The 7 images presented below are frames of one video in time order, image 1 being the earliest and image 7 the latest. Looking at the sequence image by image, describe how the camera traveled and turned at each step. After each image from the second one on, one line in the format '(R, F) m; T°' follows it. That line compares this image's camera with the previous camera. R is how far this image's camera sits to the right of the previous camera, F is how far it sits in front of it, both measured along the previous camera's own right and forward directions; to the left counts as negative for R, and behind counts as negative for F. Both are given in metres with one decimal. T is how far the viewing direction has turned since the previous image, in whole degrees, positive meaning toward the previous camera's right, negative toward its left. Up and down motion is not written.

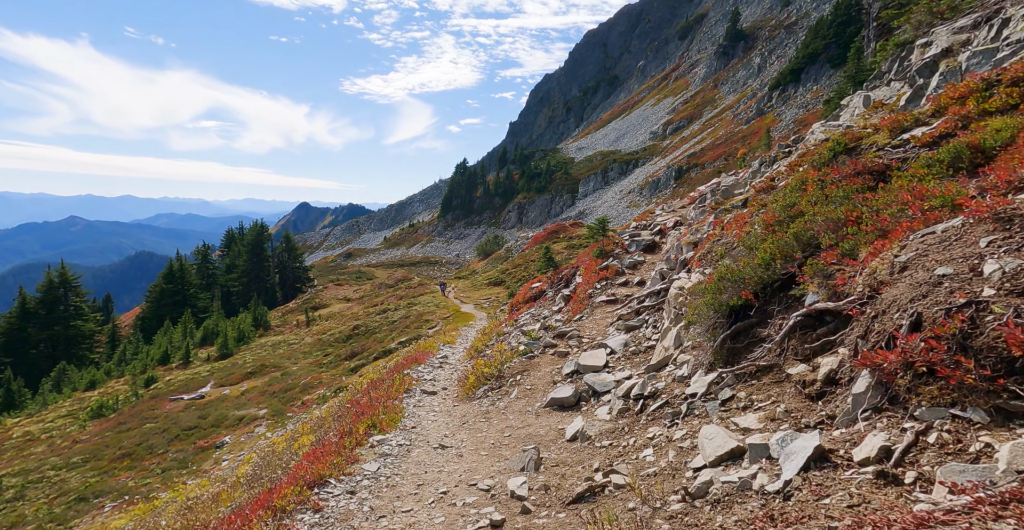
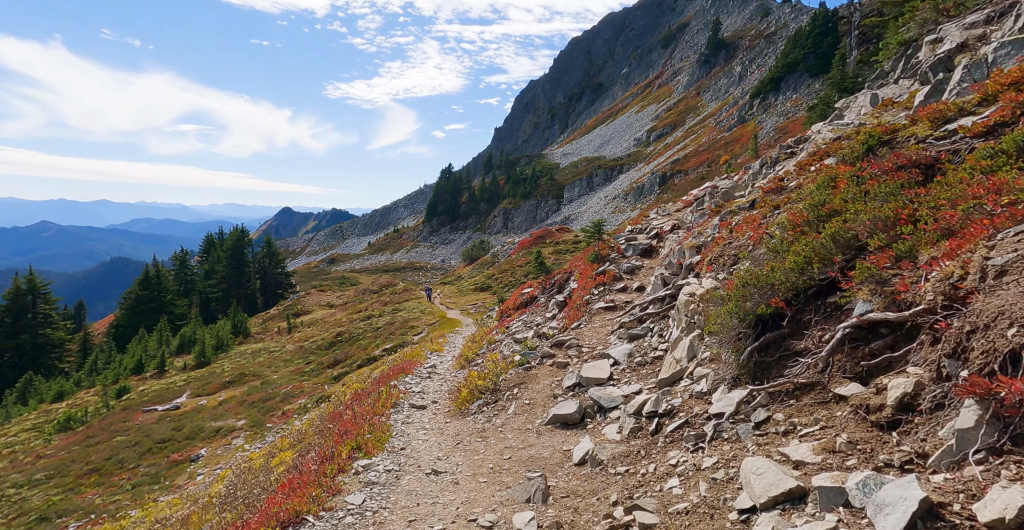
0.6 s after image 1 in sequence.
(-0.3, +1.1) m; +2°
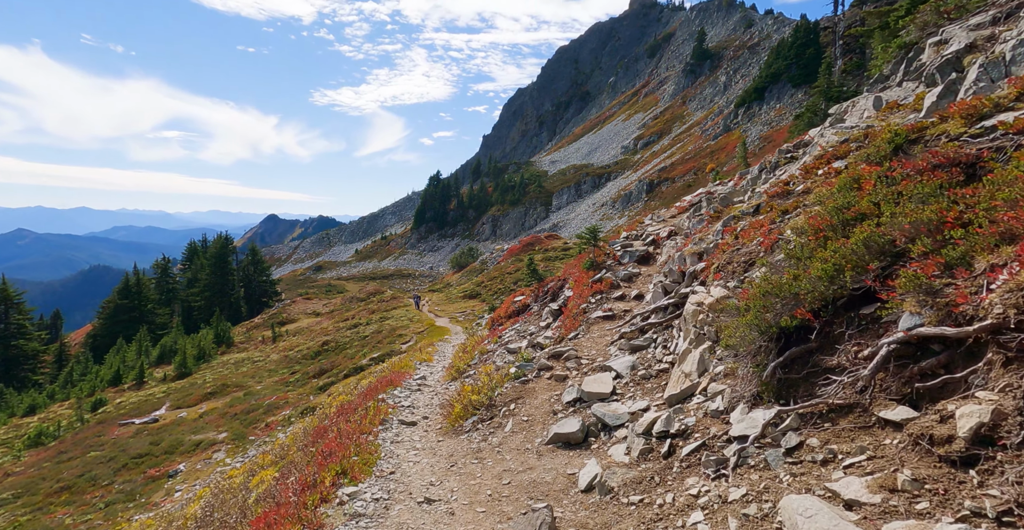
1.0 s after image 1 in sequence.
(-0.2, +0.8) m; +1°
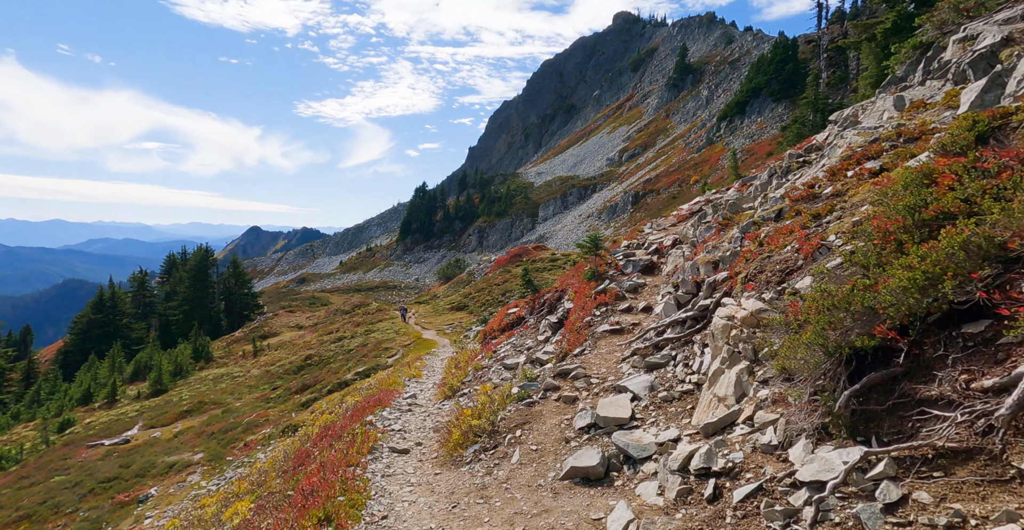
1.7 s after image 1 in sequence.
(-0.4, +1.4) m; +1°
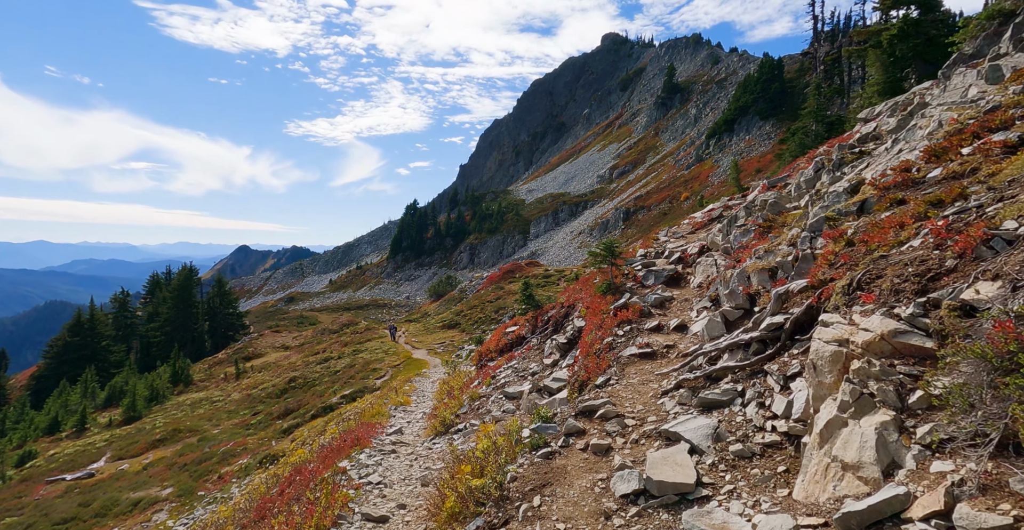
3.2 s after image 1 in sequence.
(-0.4, +3.3) m; +1°
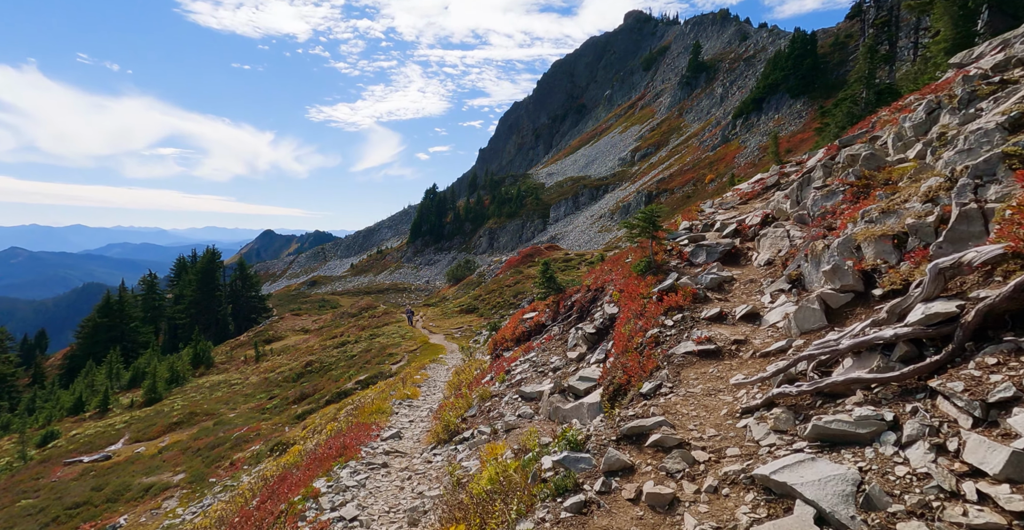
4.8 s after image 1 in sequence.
(+0.1, +3.7) m; -2°
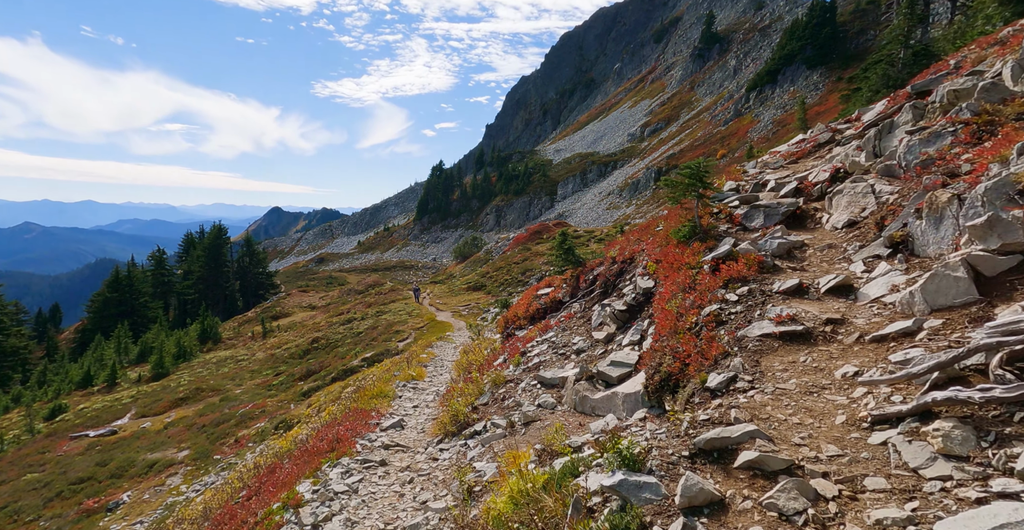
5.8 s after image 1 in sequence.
(-0.3, +2.6) m; -1°
